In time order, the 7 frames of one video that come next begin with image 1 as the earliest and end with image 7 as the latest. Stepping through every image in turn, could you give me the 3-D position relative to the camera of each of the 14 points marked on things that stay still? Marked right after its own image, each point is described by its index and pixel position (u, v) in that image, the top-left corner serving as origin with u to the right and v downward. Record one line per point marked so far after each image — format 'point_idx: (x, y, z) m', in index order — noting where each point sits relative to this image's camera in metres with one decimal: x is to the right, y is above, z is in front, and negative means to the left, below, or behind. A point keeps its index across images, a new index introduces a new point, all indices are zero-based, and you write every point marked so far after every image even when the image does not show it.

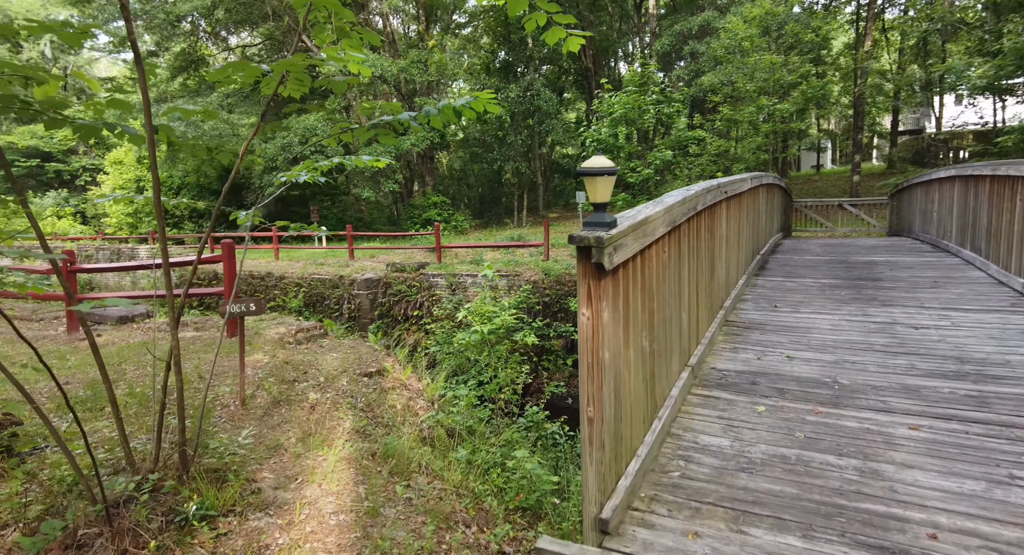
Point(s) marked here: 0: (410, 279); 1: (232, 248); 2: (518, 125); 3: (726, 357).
0: (-1.8, 0.0, +10.2) m
1: (-2.4, +0.3, +4.9) m
2: (+0.2, +4.1, +15.4) m
3: (+1.1, -0.4, +2.9) m
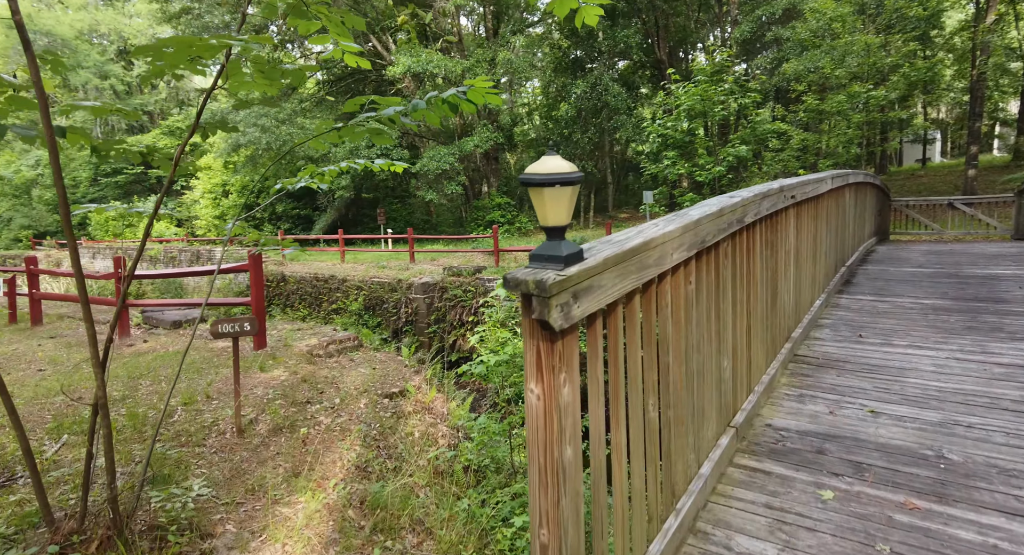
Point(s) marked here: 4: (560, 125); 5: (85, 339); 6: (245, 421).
0: (-0.8, -0.1, +9.9) m
1: (-2.1, +0.2, +4.7) m
2: (+1.9, +4.0, +14.8) m
3: (+1.1, -0.5, +2.2) m
4: (+1.3, +4.1, +15.6) m
5: (-4.6, -0.7, +6.2) m
6: (-1.6, -0.8, +3.4) m
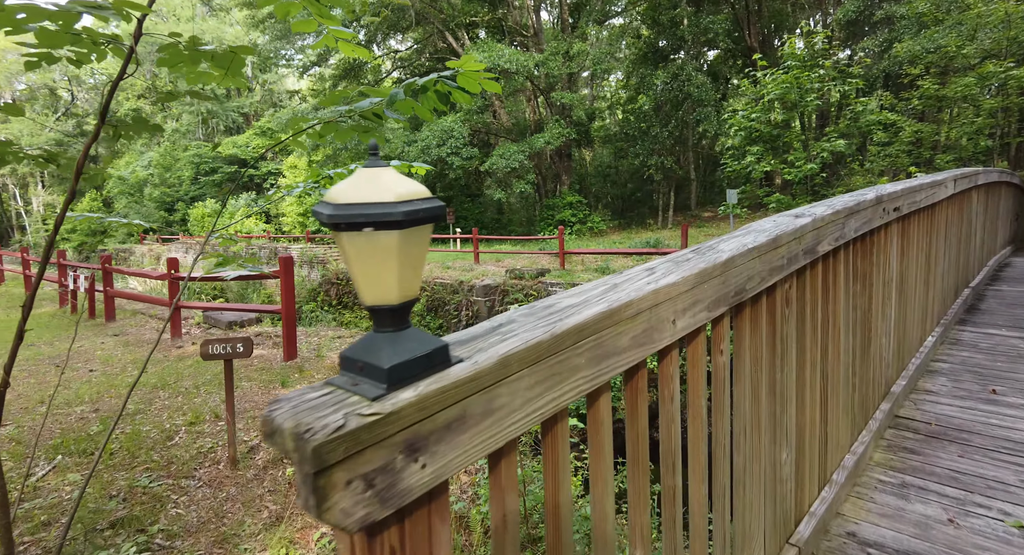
0: (+0.3, -0.2, +9.5) m
1: (-1.7, +0.1, +4.5) m
2: (+3.7, +3.9, +13.9) m
3: (+1.0, -0.6, +1.6) m
4: (+3.2, +4.1, +14.8) m
5: (-4.0, -0.7, +6.3) m
6: (-1.4, -0.9, +3.1) m
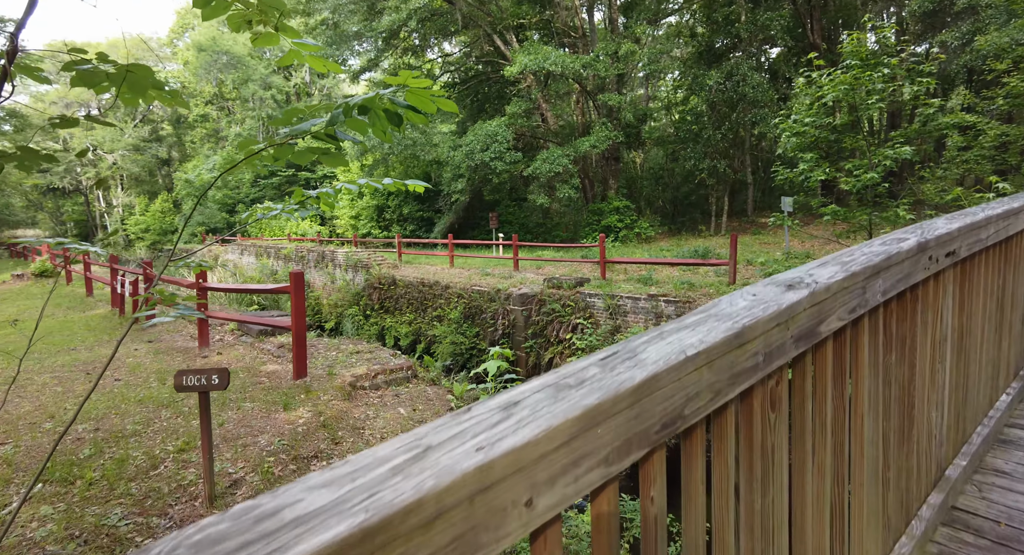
0: (+0.9, -0.3, +9.1) m
1: (-1.6, 0.0, +4.3) m
2: (+4.7, +3.7, +13.2) m
3: (+0.9, -0.8, +1.2) m
4: (+4.4, +3.8, +14.1) m
5: (-3.7, -0.8, +6.3) m
6: (-1.4, -1.0, +2.9) m
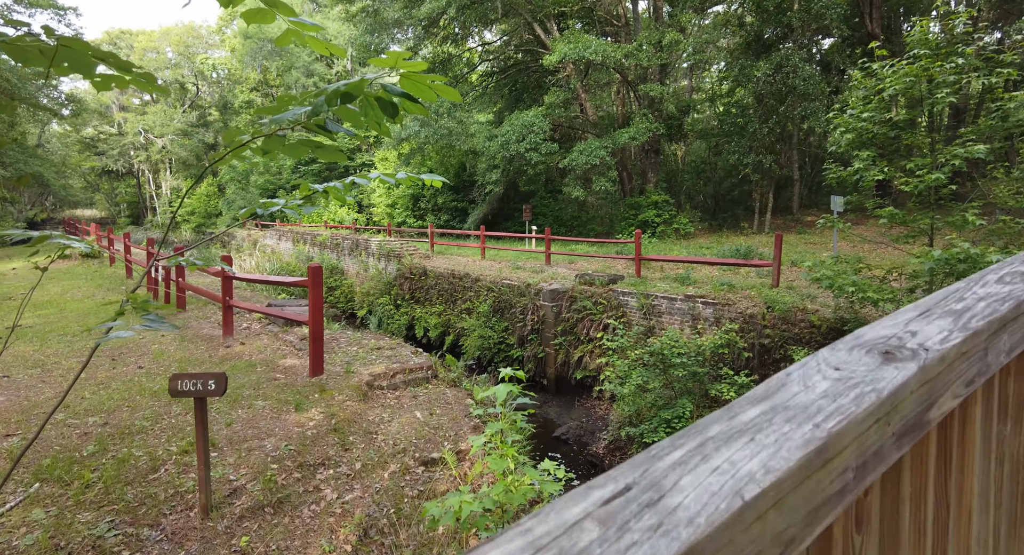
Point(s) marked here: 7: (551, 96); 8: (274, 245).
0: (+1.3, -0.3, +8.8) m
1: (-1.4, 0.0, +4.2) m
2: (+5.6, +3.7, +12.6) m
3: (+0.8, -0.9, +0.9) m
4: (+5.3, +3.9, +13.5) m
5: (-3.4, -0.6, +6.3) m
6: (-1.4, -1.0, +2.8) m
7: (+0.9, +4.2, +13.4) m
8: (-7.5, +1.0, +18.1) m
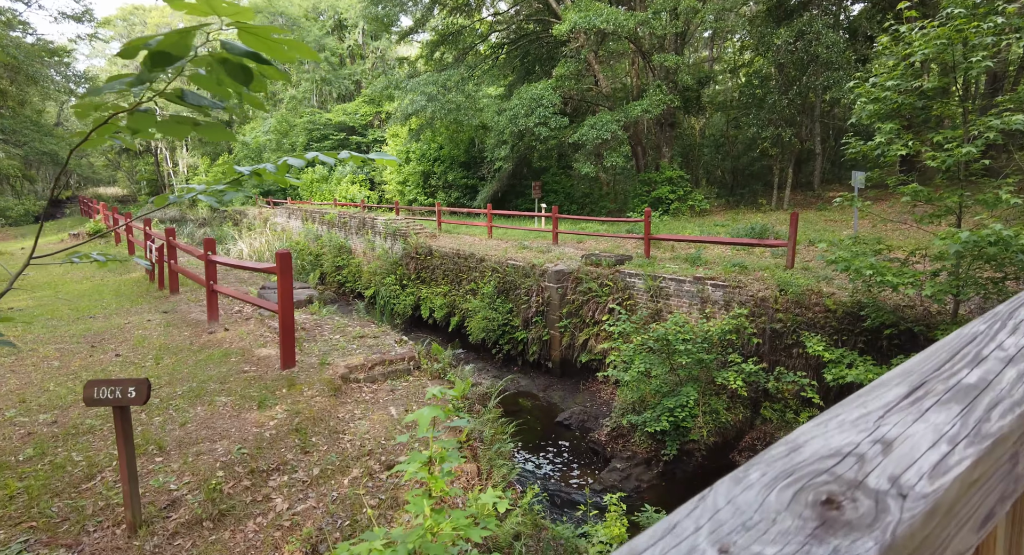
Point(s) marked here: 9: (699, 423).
0: (+1.3, 0.0, +8.5) m
1: (-1.5, +0.1, +3.9) m
2: (+5.7, +4.1, +11.9) m
3: (+0.6, -0.9, +0.6) m
4: (+5.4, +4.3, +12.9) m
5: (-3.5, -0.4, +6.2) m
6: (-1.5, -1.0, +2.5) m
7: (+1.1, +4.7, +12.9) m
8: (-7.2, +1.7, +18.0) m
9: (+2.1, -1.6, +6.3) m
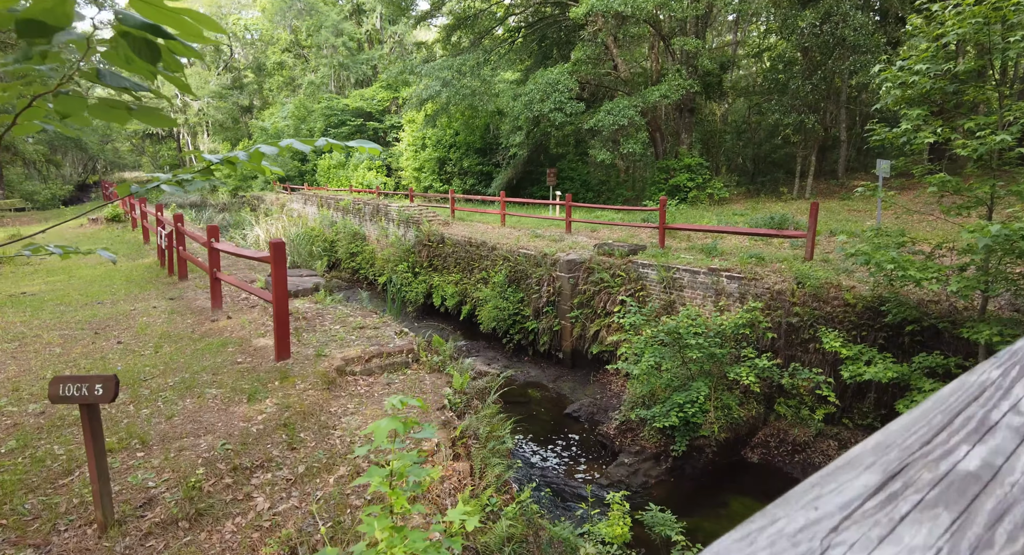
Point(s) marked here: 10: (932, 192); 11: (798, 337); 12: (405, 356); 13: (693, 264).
0: (+1.5, +0.1, +8.3) m
1: (-1.5, +0.2, +3.8) m
2: (+6.0, +4.3, +11.5) m
3: (+0.5, -0.9, +0.5) m
4: (+5.7, +4.5, +12.4) m
5: (-3.4, -0.3, +6.1) m
6: (-1.6, -1.0, +2.5) m
7: (+1.4, +4.9, +12.6) m
8: (-6.7, +2.1, +18.0) m
9: (+2.1, -1.5, +6.2) m
10: (+4.0, +0.8, +5.4) m
11: (+3.1, -0.7, +6.3) m
12: (-0.8, -0.6, +4.4) m
13: (+2.4, +0.2, +7.7) m
